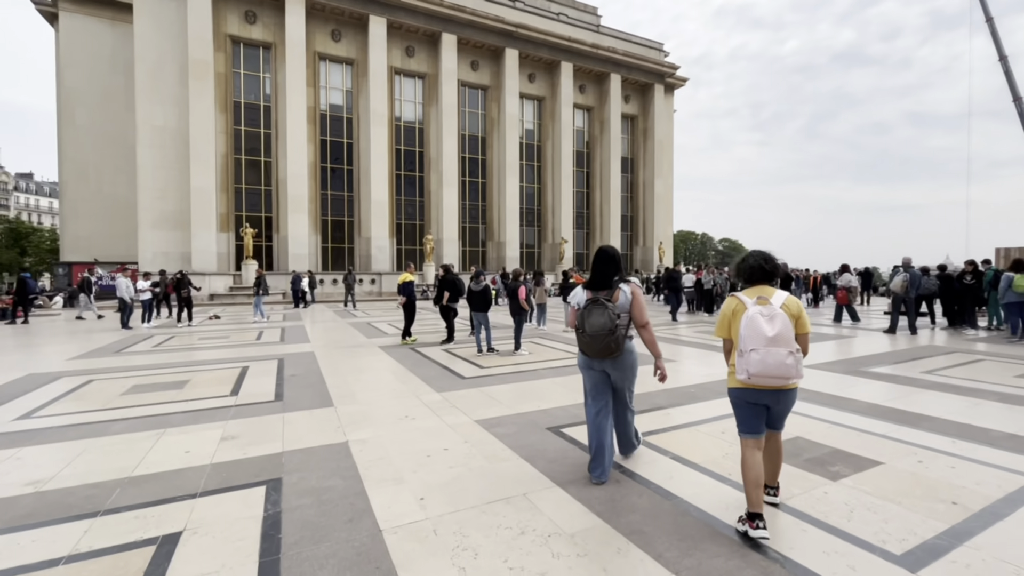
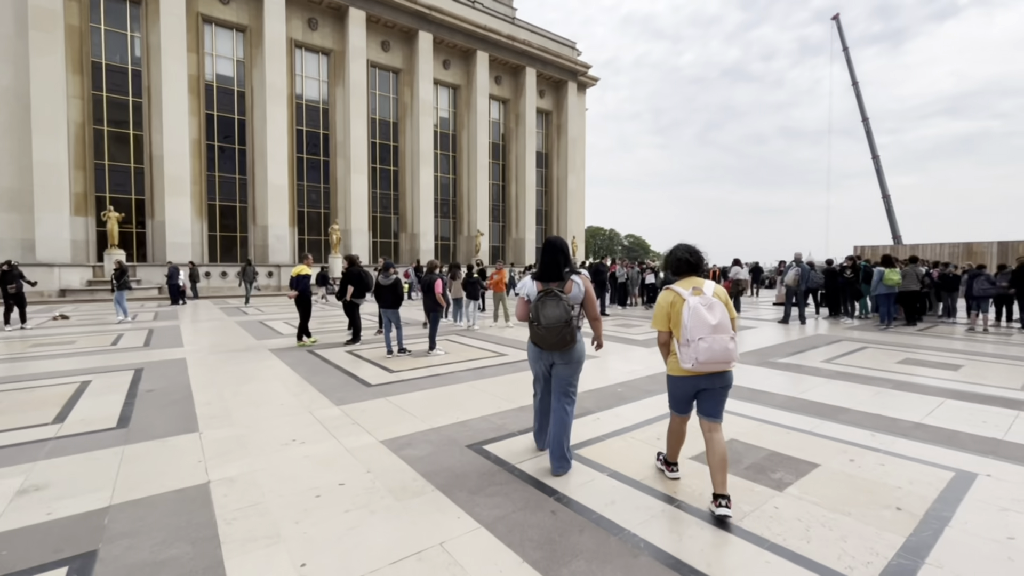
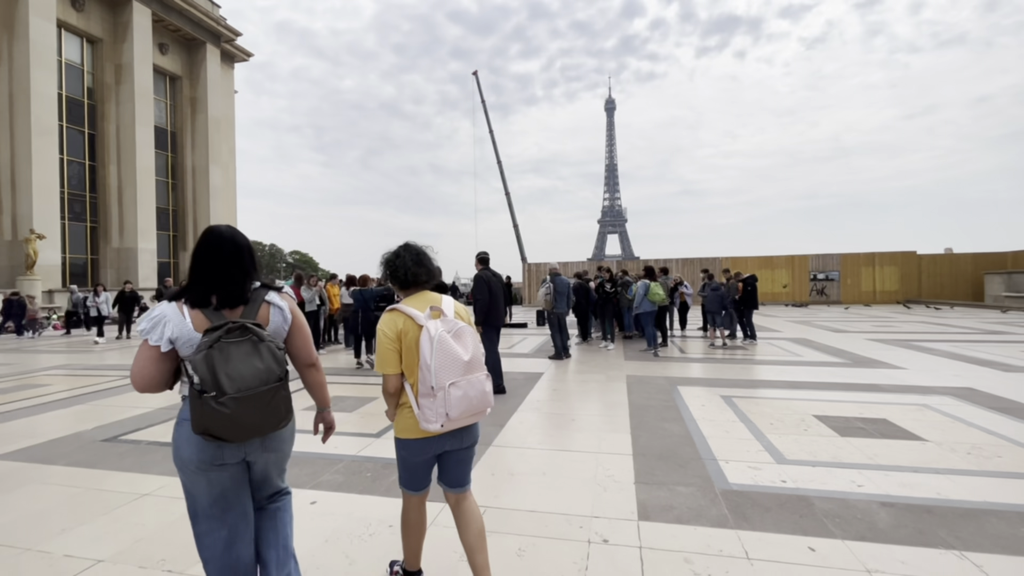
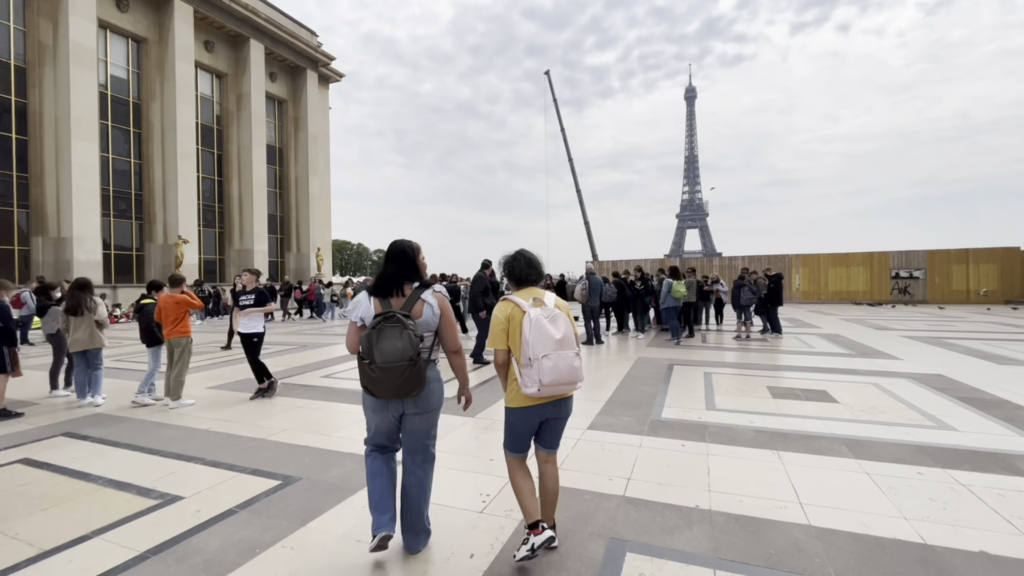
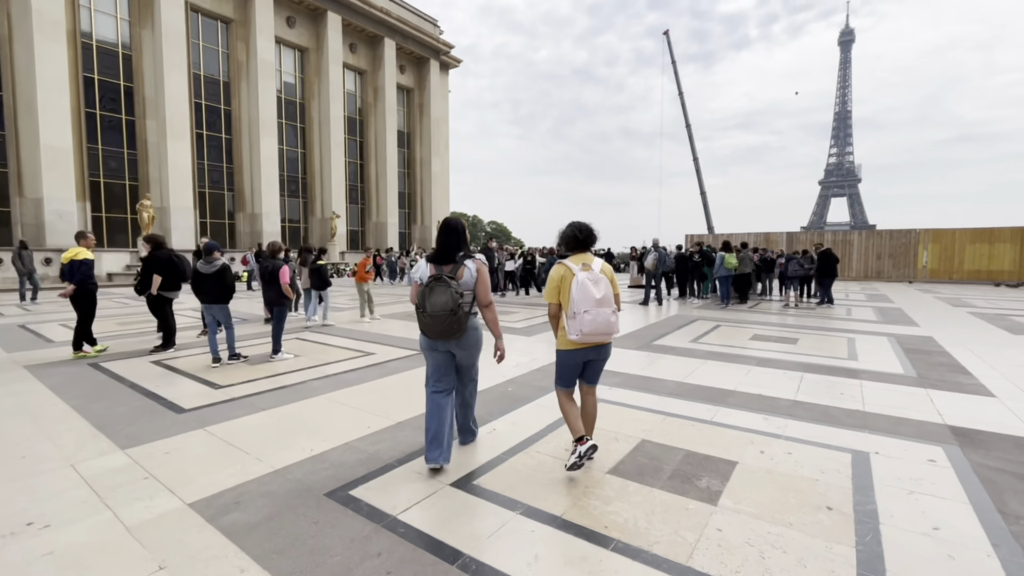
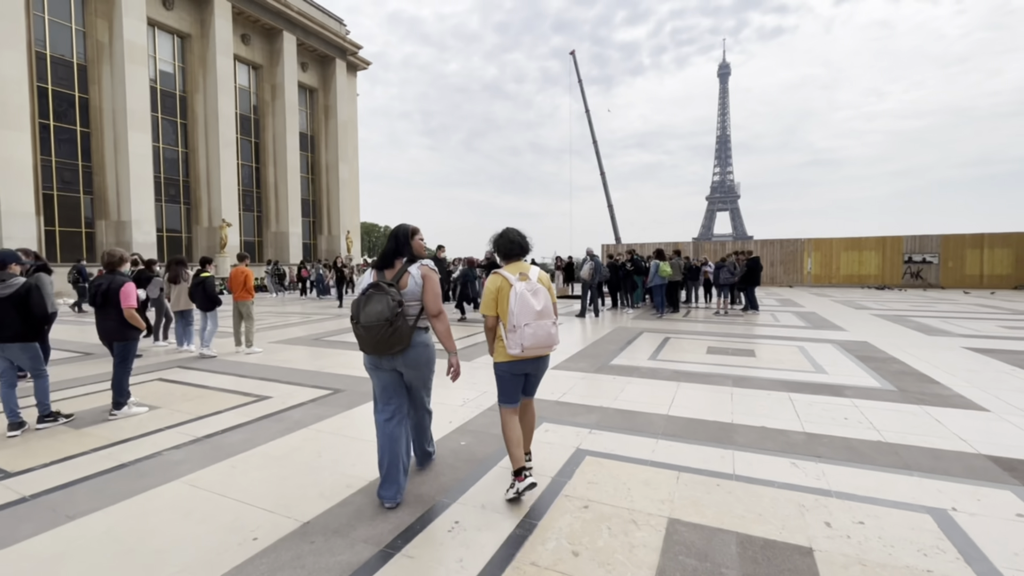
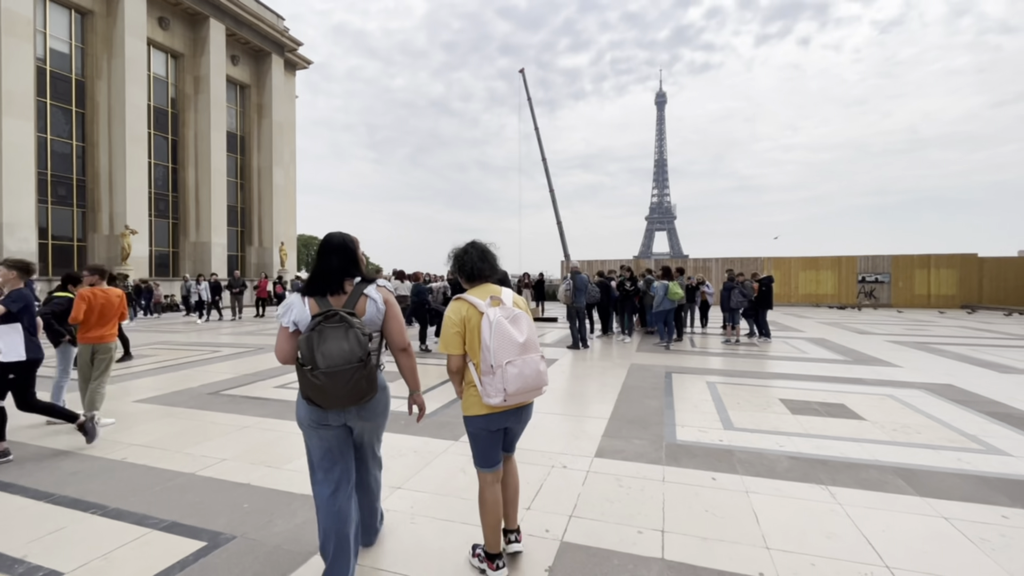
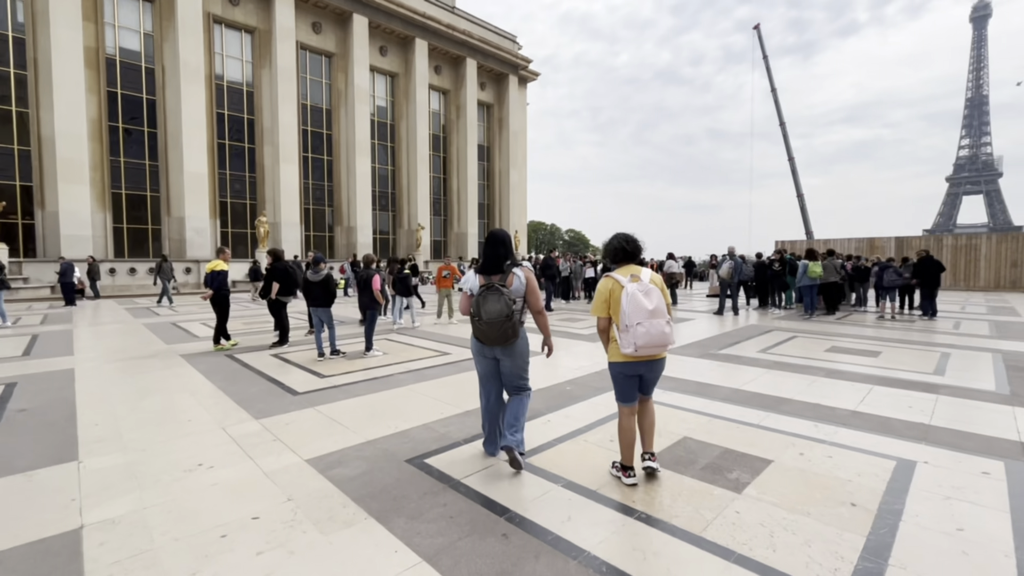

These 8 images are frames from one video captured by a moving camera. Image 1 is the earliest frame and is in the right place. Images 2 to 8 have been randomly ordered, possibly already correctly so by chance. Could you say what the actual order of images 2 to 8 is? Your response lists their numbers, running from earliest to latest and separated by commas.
2, 8, 5, 6, 4, 7, 3
